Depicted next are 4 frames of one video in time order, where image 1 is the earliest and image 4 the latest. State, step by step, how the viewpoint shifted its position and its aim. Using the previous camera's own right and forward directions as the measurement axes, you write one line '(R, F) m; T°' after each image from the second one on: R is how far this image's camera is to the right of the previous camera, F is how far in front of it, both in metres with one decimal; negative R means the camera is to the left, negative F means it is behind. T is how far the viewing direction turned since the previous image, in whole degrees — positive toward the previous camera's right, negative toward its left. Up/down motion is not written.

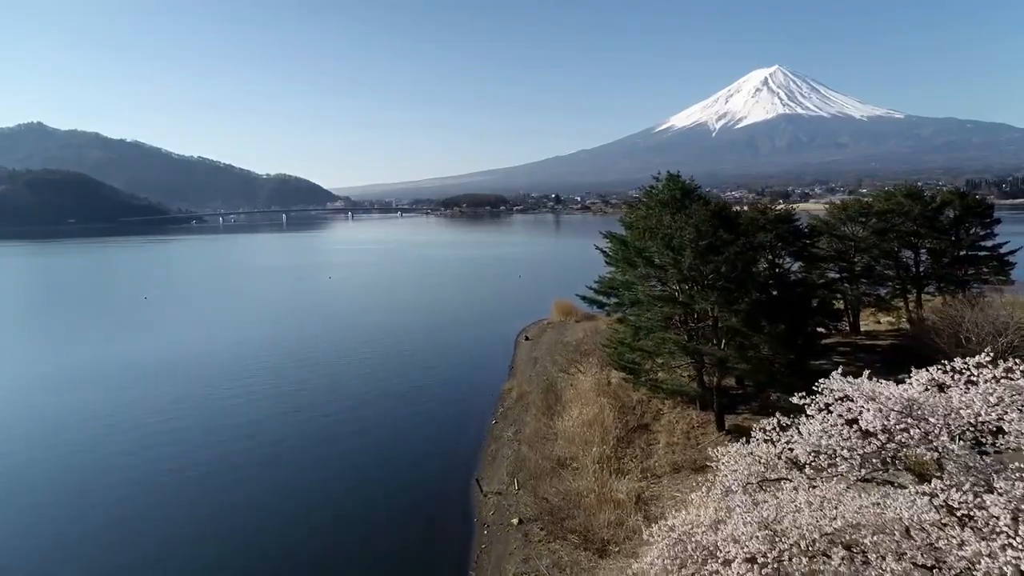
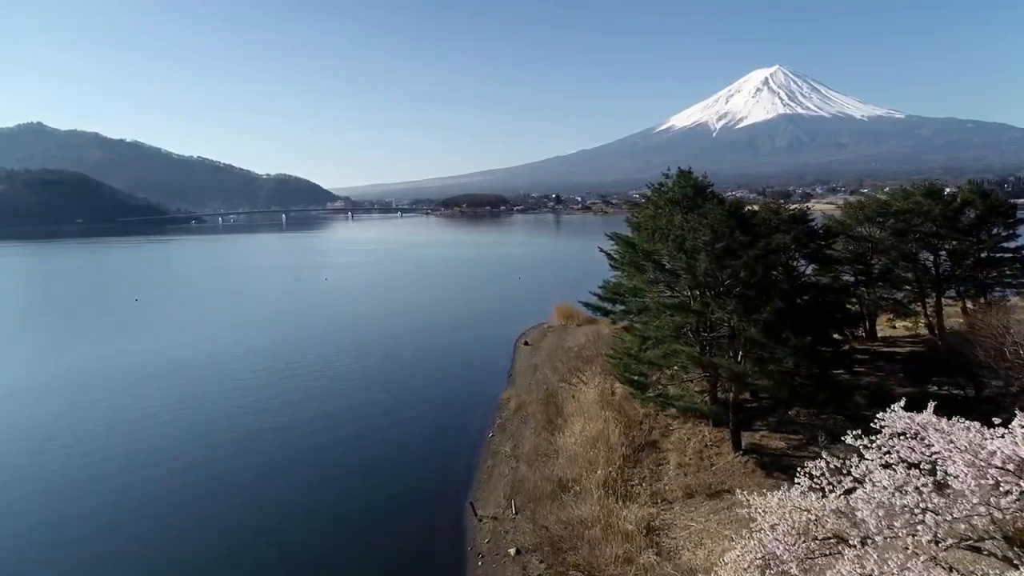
(0.0, +0.2) m; 0°
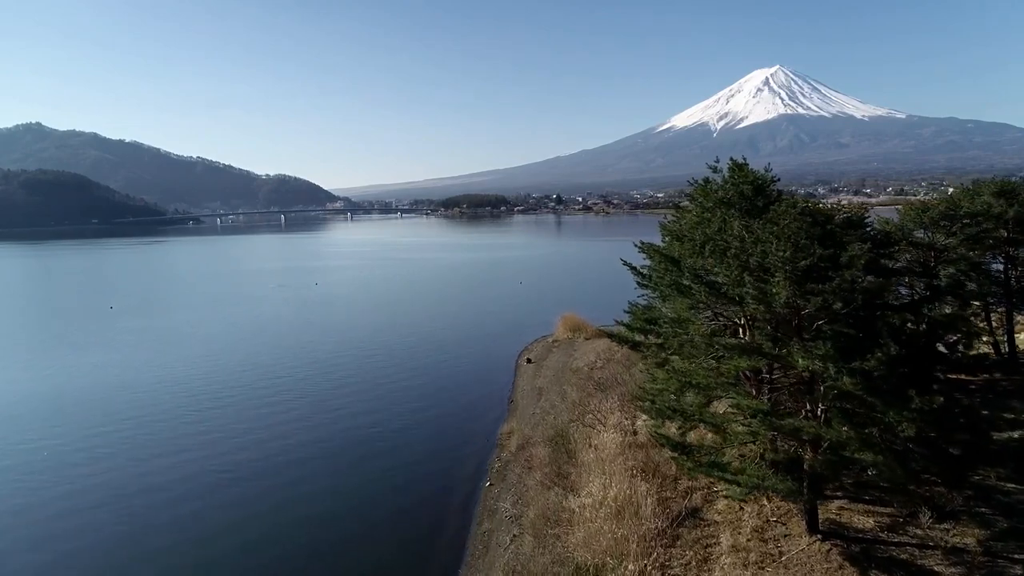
(0.0, +0.6) m; 0°
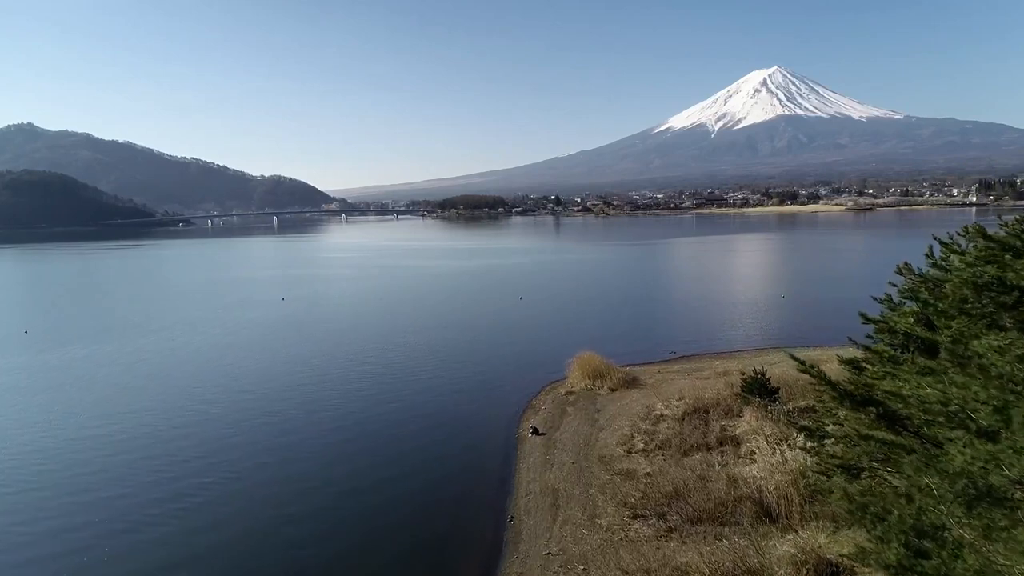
(0.0, +1.6) m; 0°
